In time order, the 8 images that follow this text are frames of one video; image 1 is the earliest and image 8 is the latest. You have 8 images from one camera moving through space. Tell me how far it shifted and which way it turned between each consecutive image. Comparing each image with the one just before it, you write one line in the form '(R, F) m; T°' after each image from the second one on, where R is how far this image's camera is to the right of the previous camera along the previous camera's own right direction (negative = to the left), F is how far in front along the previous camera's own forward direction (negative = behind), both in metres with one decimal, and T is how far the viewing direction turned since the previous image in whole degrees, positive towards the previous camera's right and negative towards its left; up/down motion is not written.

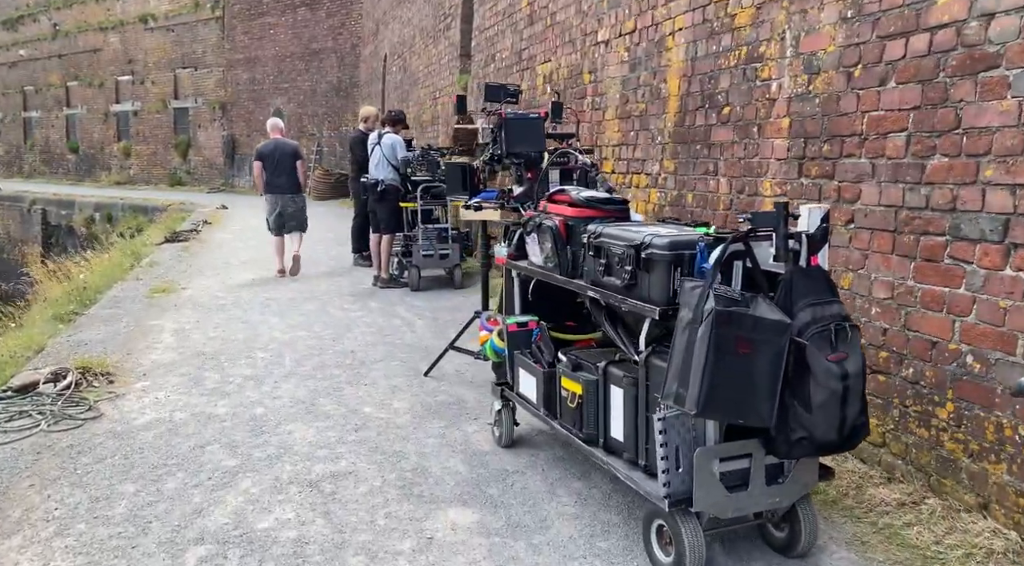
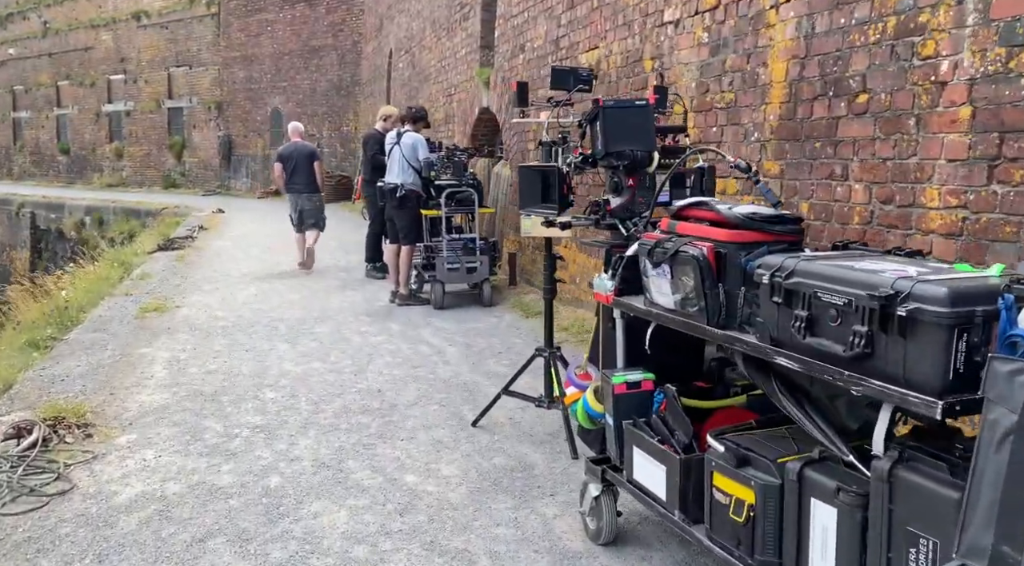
(-0.4, +1.0) m; 0°
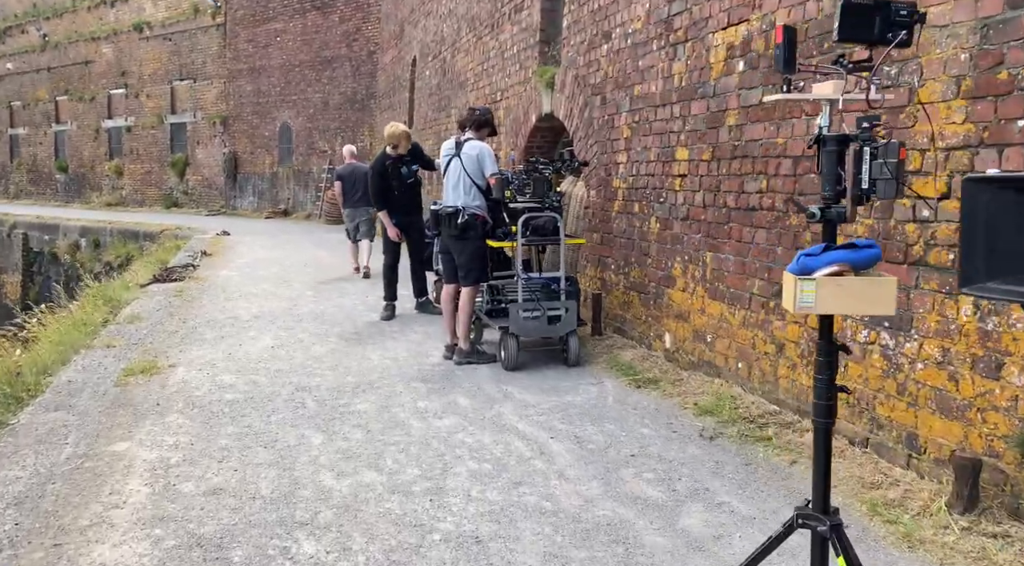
(-0.7, +2.0) m; 0°
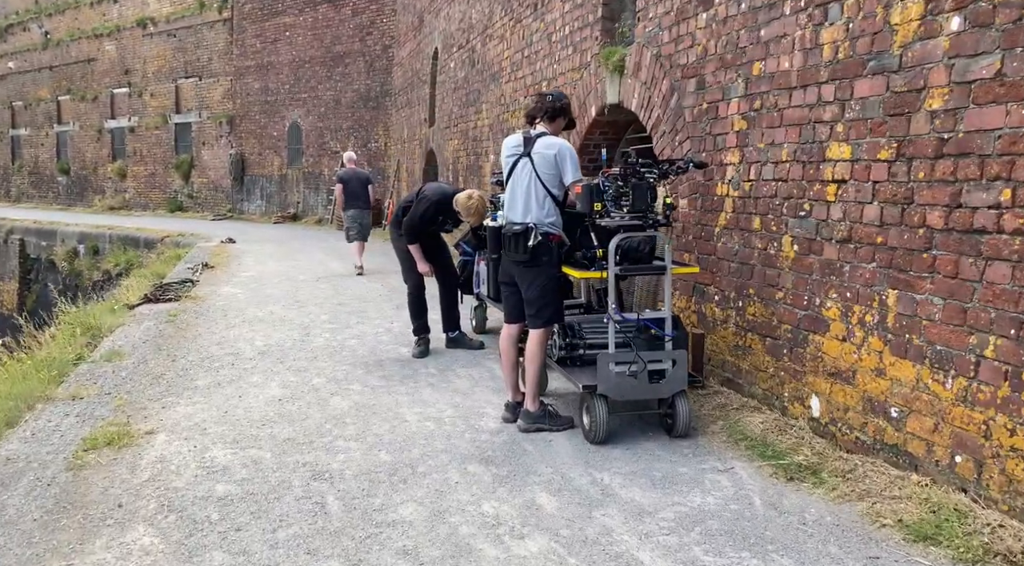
(-0.4, +1.6) m; -1°
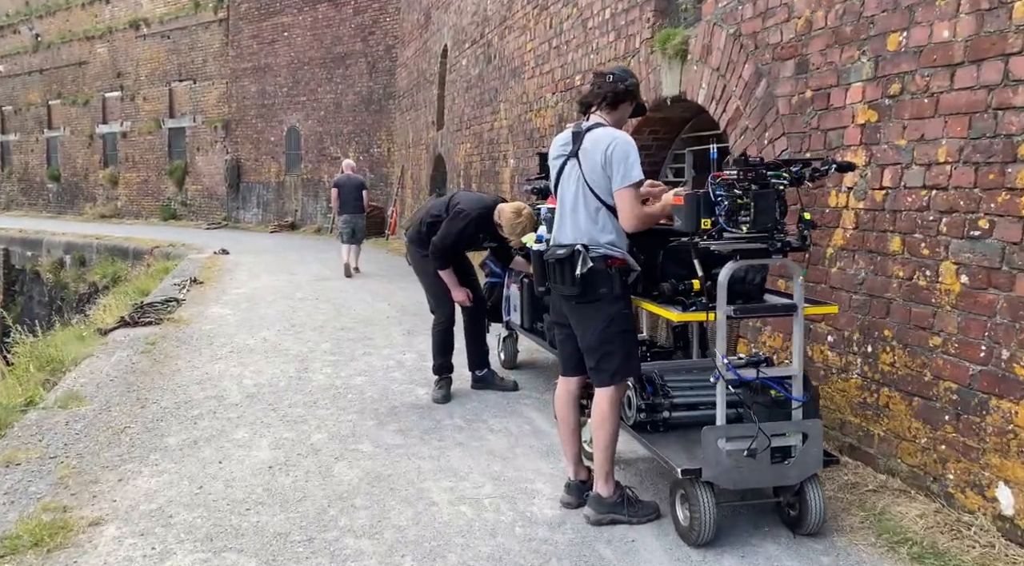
(-0.3, +1.3) m; 0°
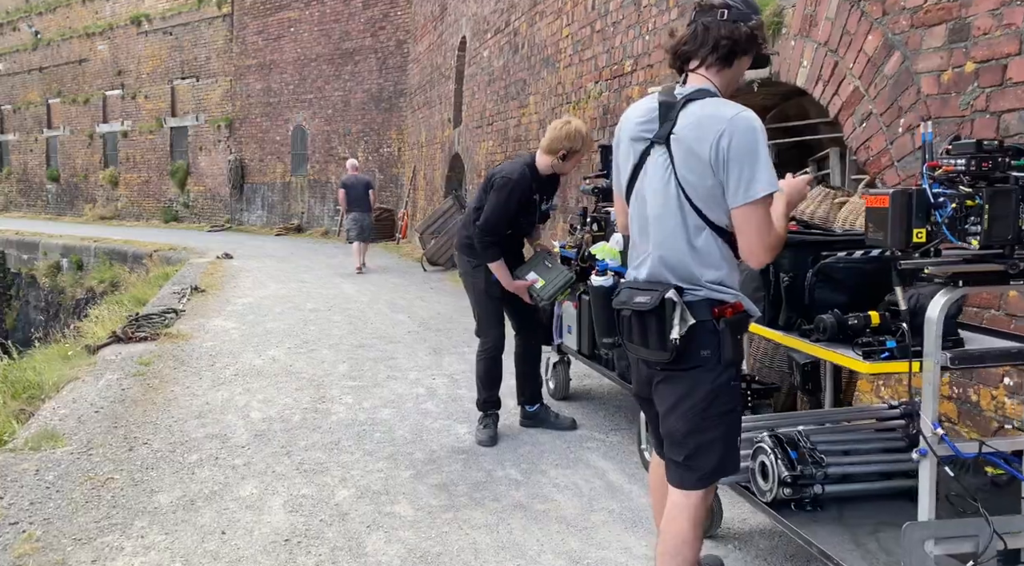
(-0.3, +1.0) m; 0°
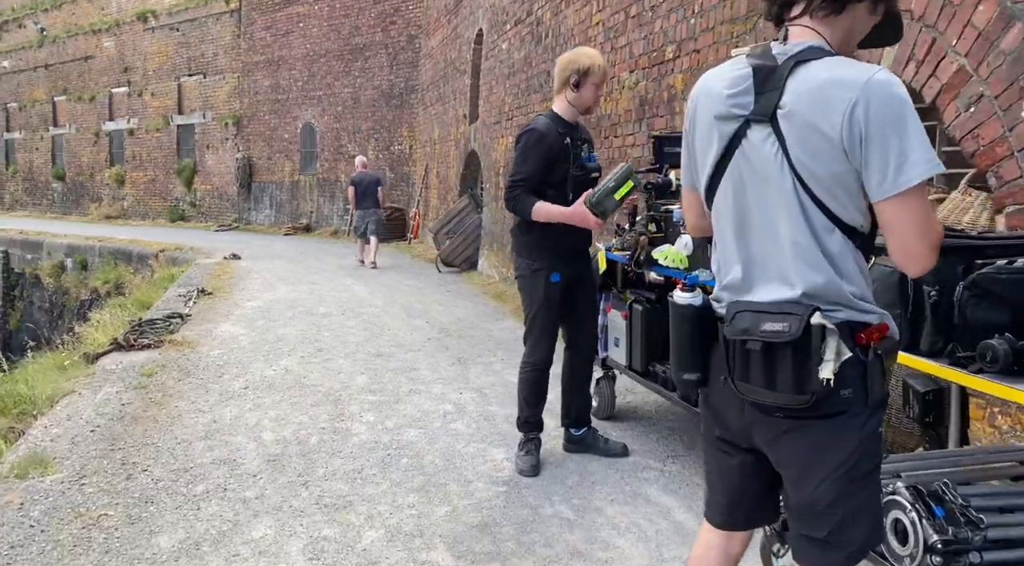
(-0.2, +0.6) m; 0°
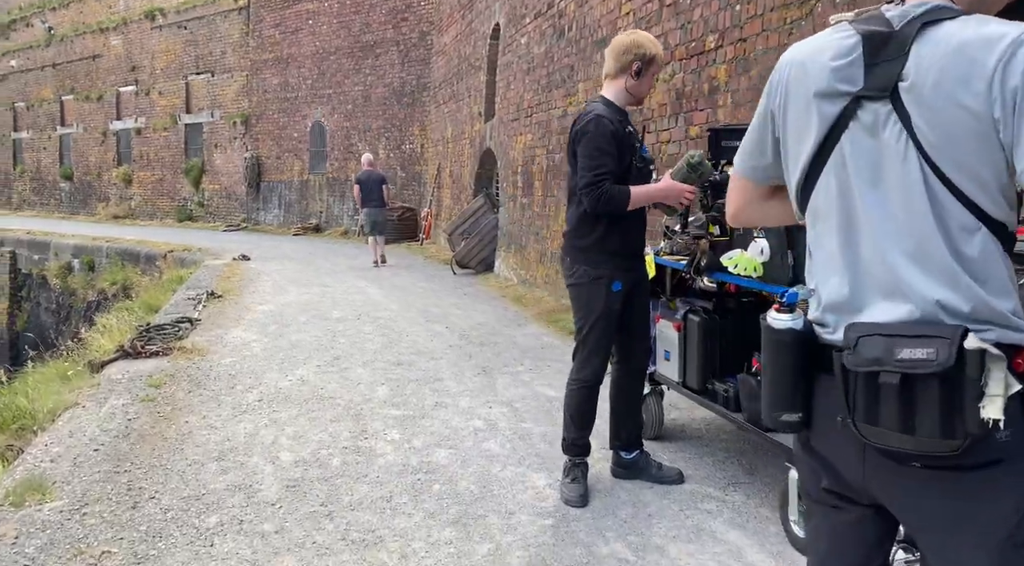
(-0.2, +0.4) m; 0°
